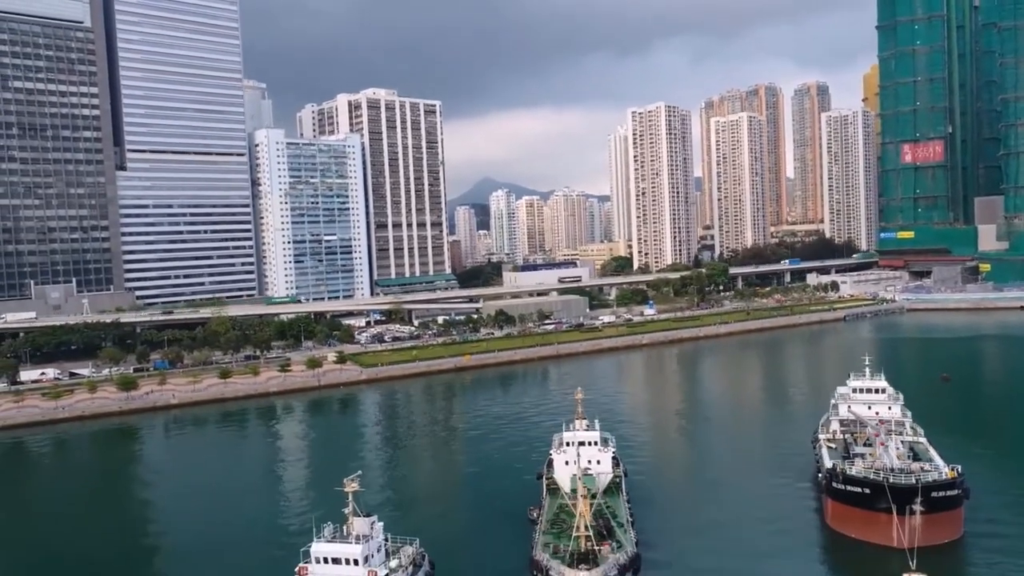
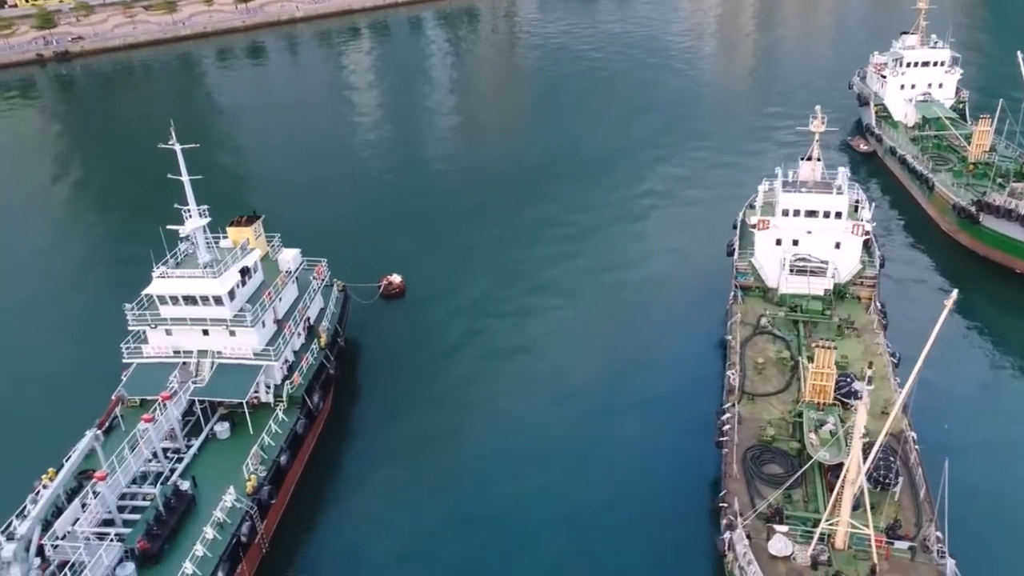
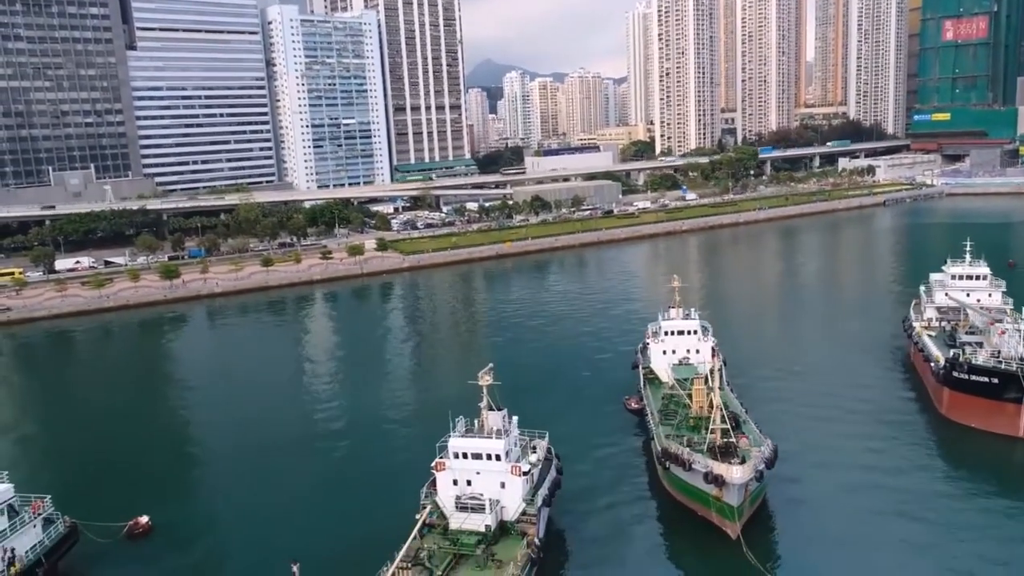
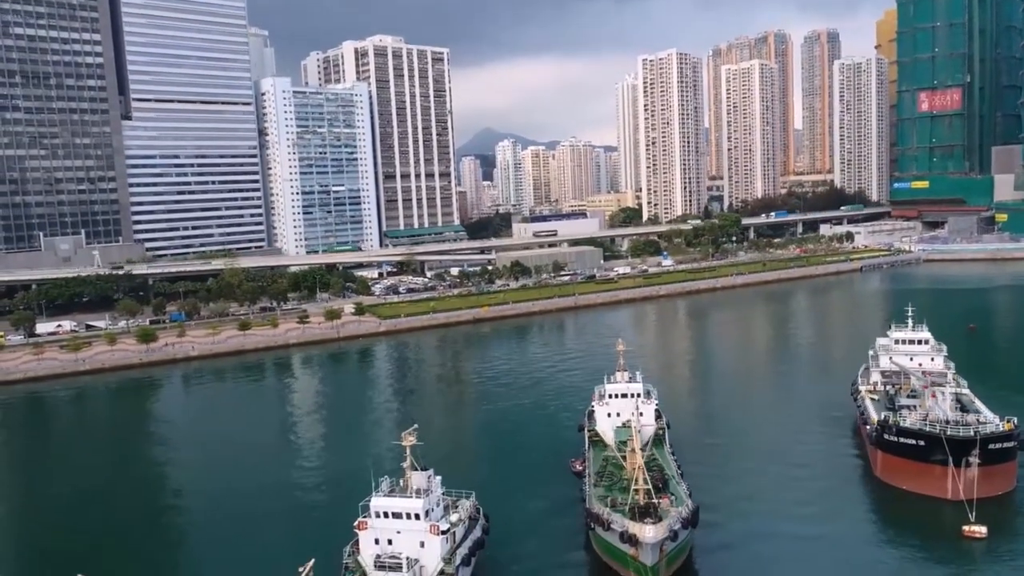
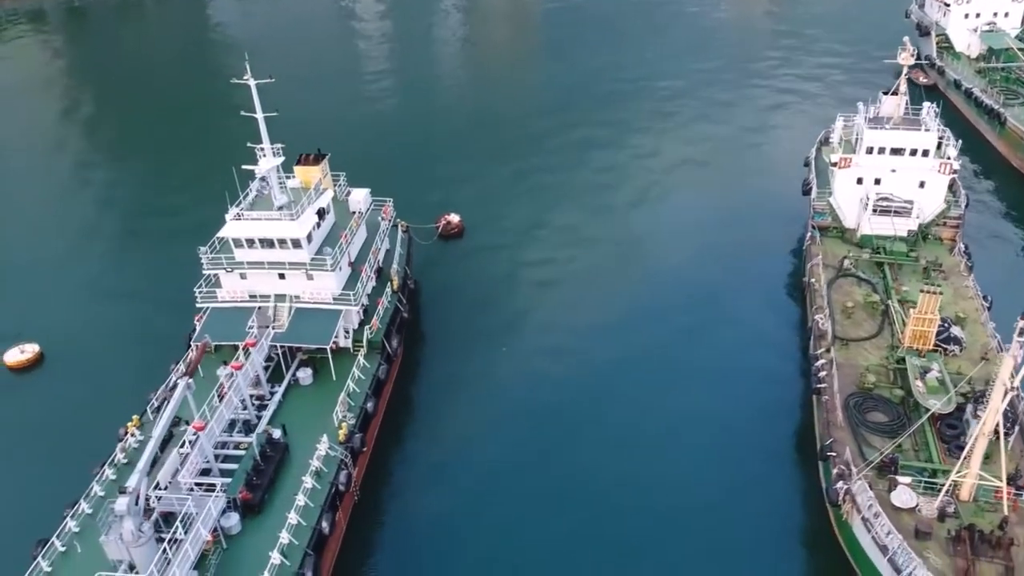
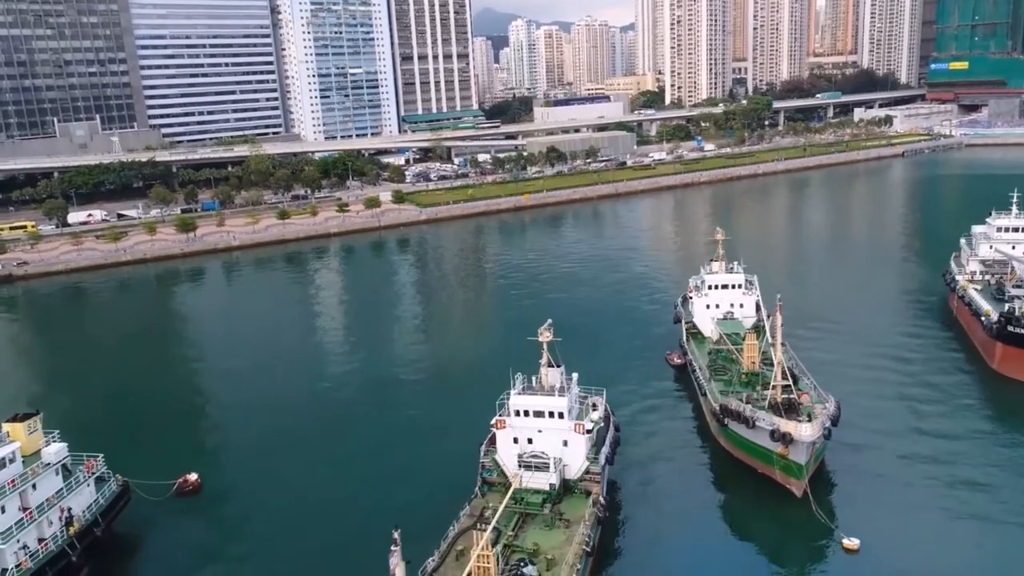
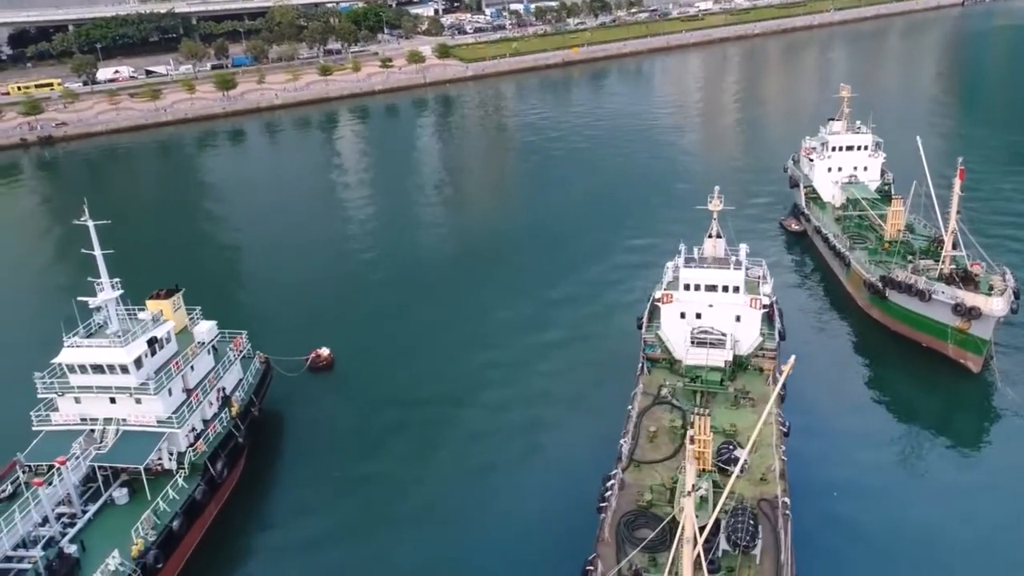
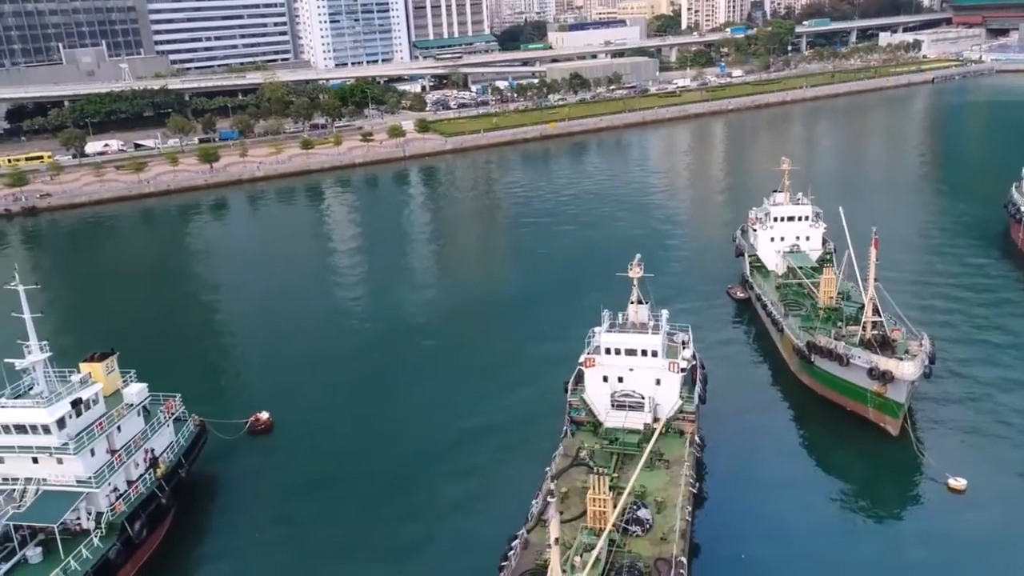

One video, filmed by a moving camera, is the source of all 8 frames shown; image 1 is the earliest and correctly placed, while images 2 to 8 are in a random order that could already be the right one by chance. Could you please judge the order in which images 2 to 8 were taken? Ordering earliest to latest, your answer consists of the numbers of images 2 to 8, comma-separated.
4, 3, 6, 8, 7, 2, 5
